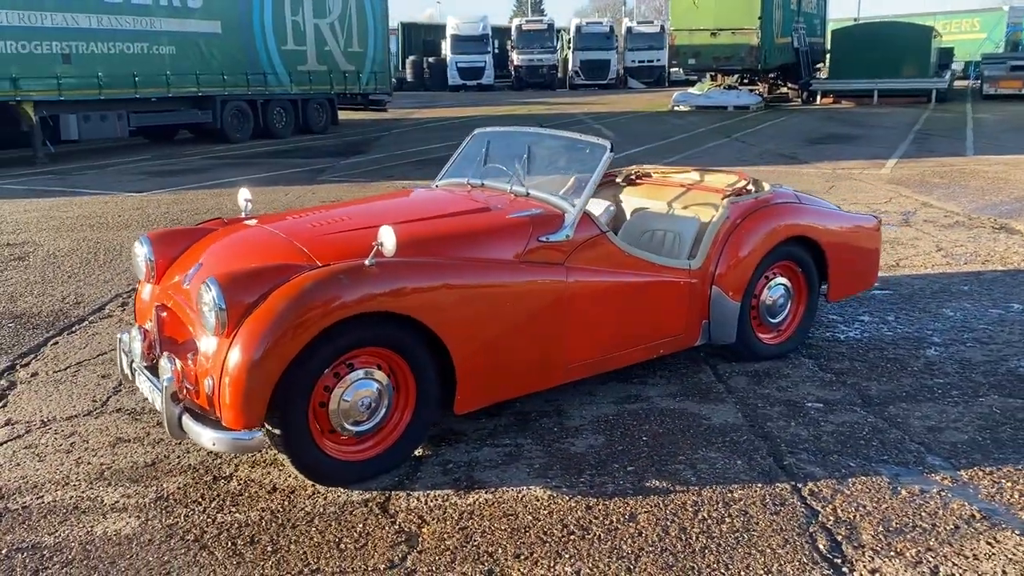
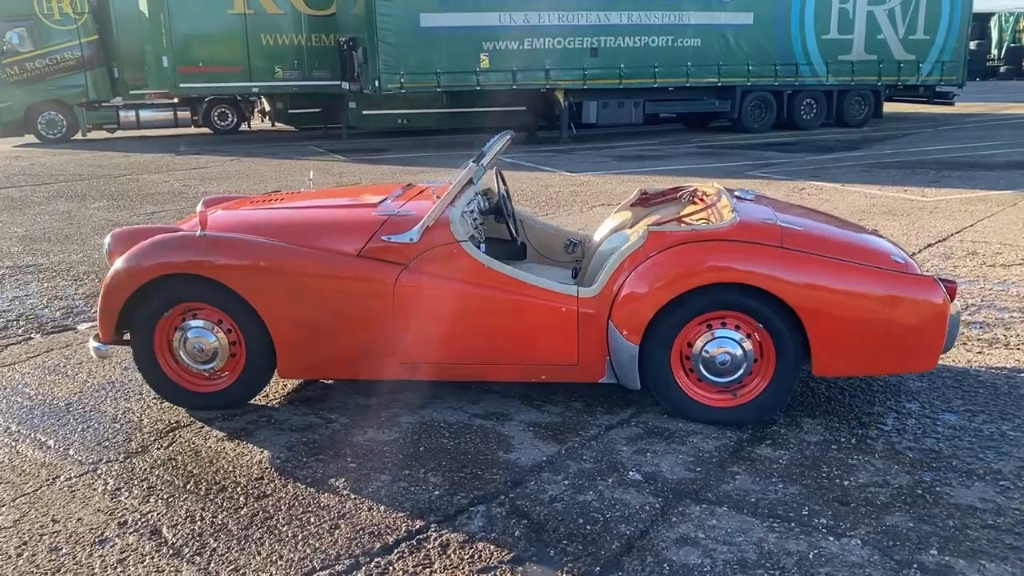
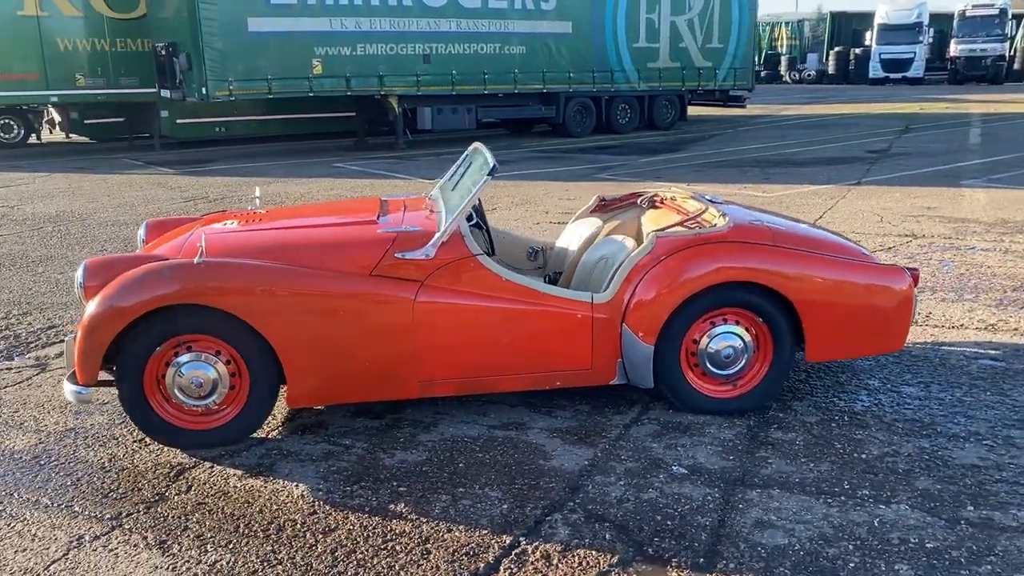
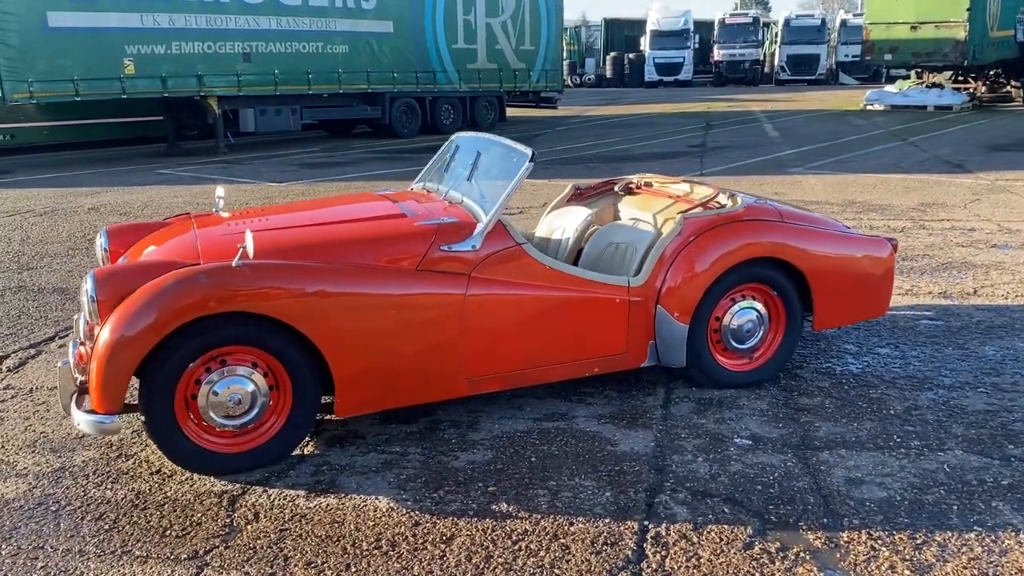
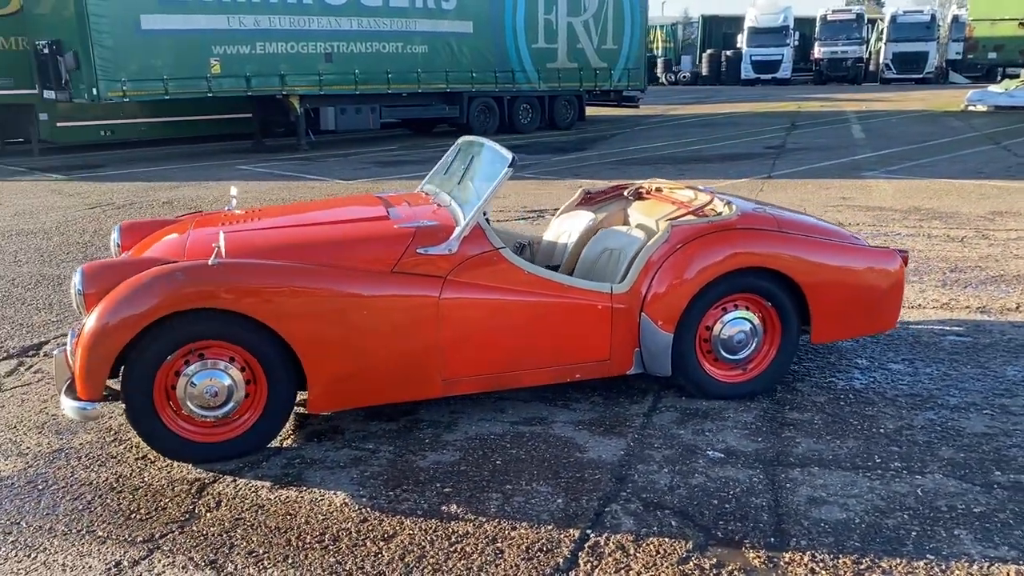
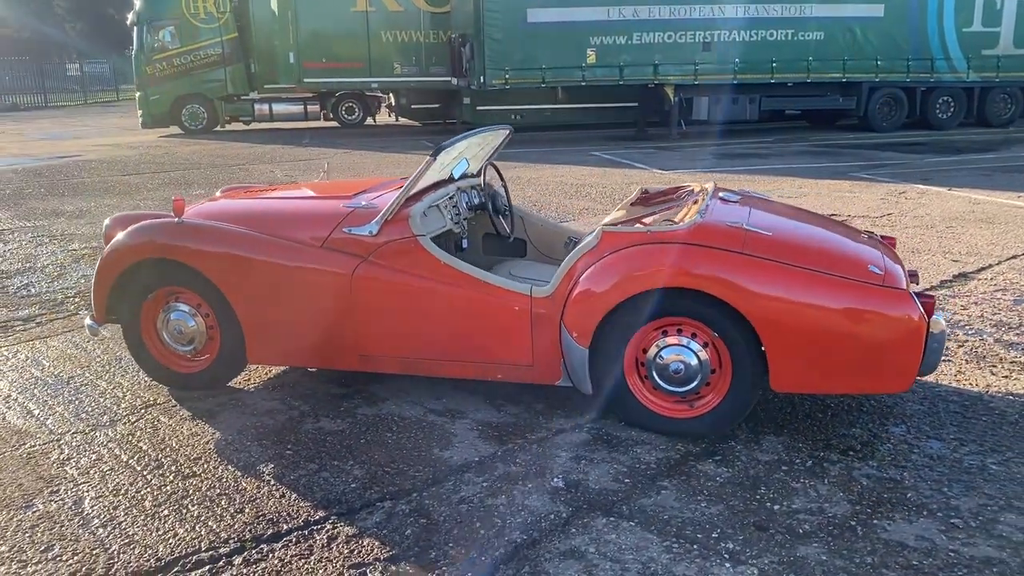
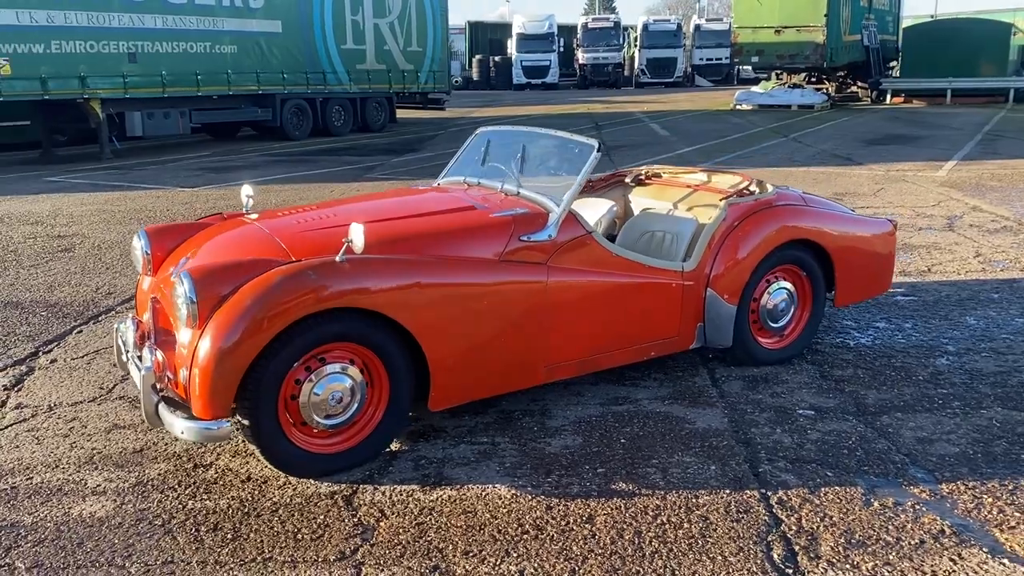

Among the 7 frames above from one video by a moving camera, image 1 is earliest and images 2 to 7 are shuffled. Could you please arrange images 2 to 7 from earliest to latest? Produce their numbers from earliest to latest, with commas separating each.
7, 4, 5, 3, 2, 6
